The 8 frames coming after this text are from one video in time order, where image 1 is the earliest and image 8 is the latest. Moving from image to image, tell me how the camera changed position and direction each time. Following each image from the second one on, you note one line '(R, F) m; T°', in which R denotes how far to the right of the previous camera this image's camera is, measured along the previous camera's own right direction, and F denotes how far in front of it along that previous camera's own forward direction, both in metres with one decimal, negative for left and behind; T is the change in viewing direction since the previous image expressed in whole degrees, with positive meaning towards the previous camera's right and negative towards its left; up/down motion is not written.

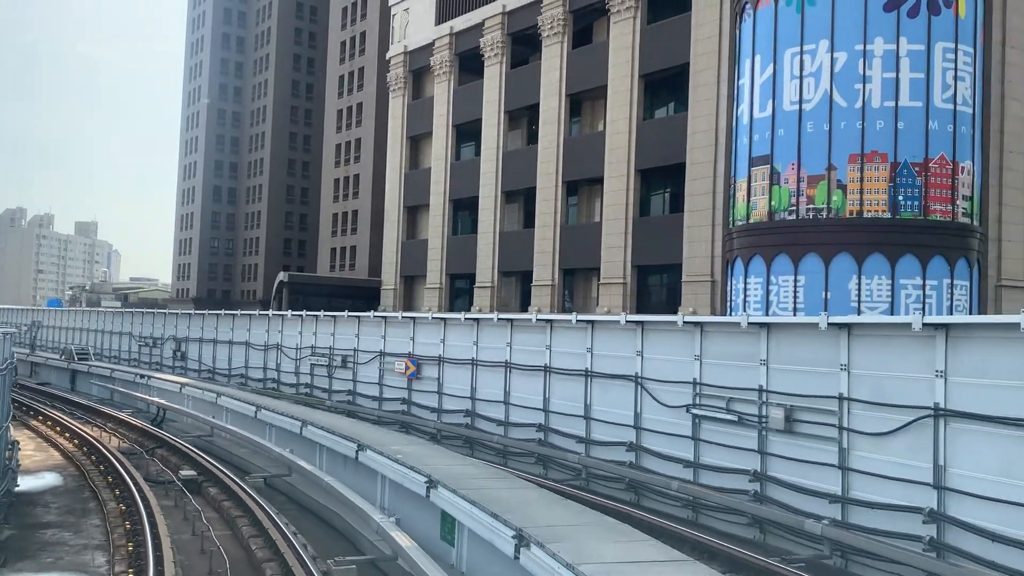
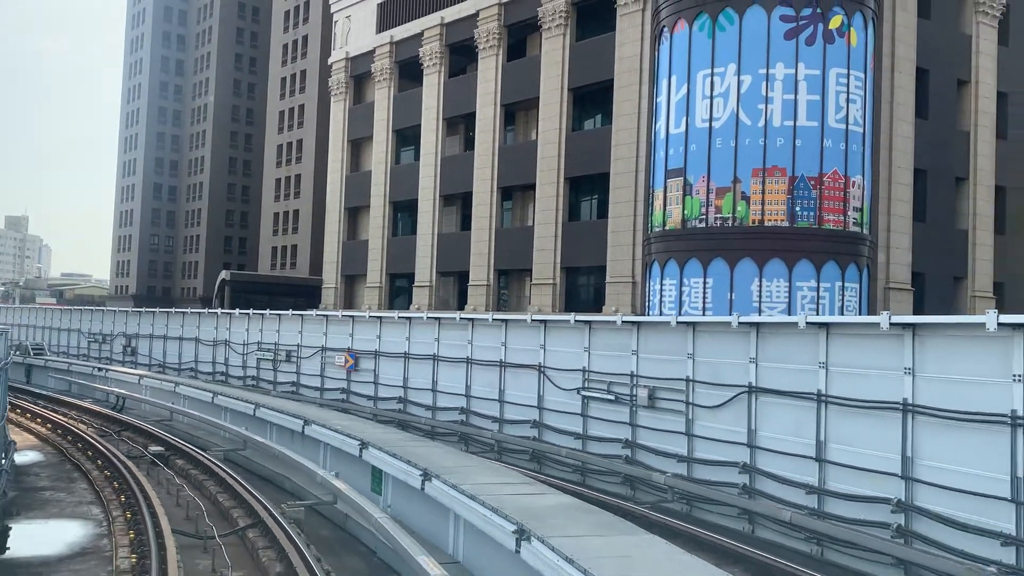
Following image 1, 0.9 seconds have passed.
(-0.3, -0.1) m; +4°
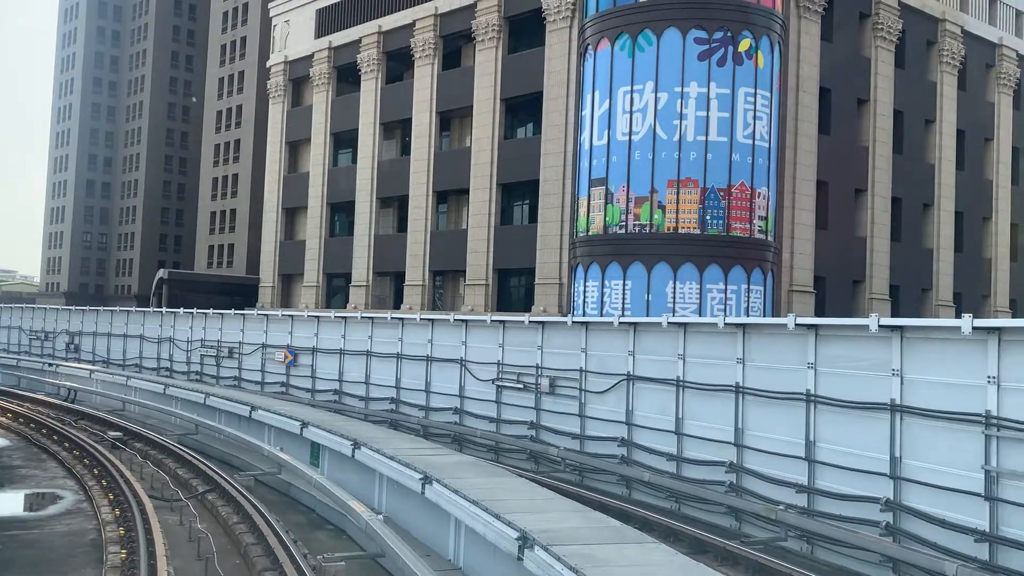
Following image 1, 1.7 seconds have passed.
(+0.2, -1.9) m; +4°
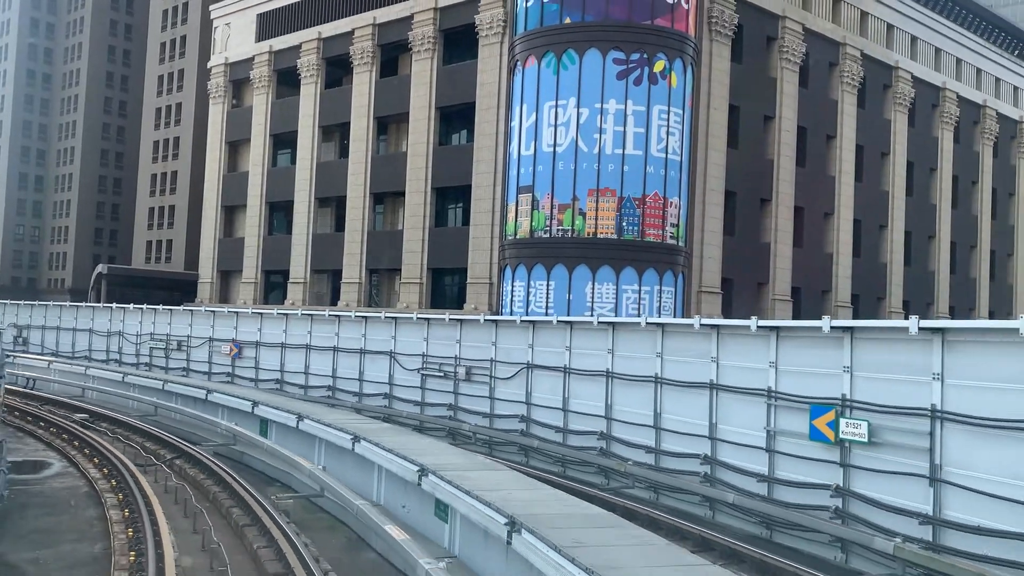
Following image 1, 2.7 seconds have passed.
(+0.3, -2.5) m; +4°
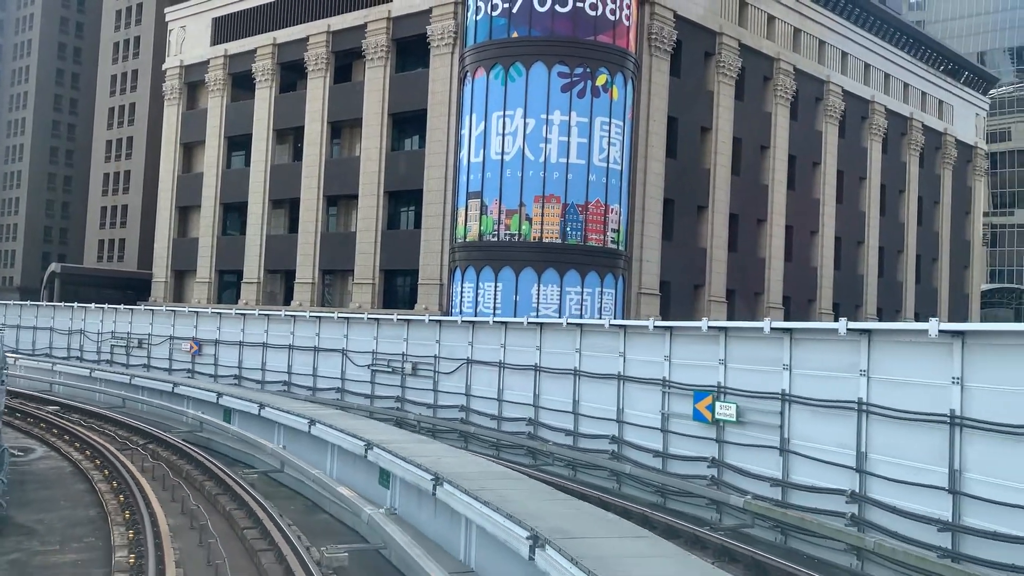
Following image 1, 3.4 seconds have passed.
(-1.5, -1.2) m; +5°
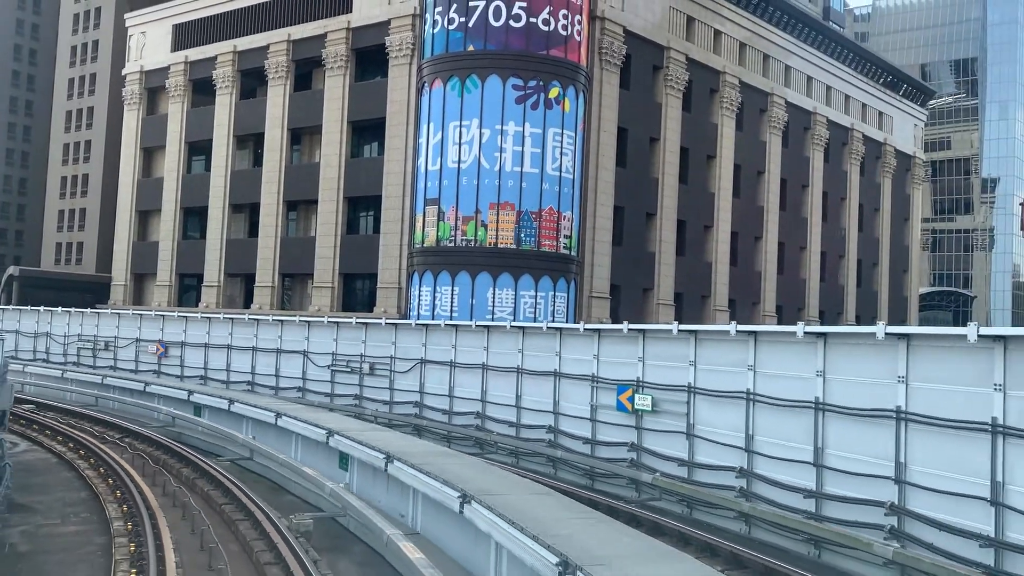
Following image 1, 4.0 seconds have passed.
(+0.2, -1.5) m; +3°
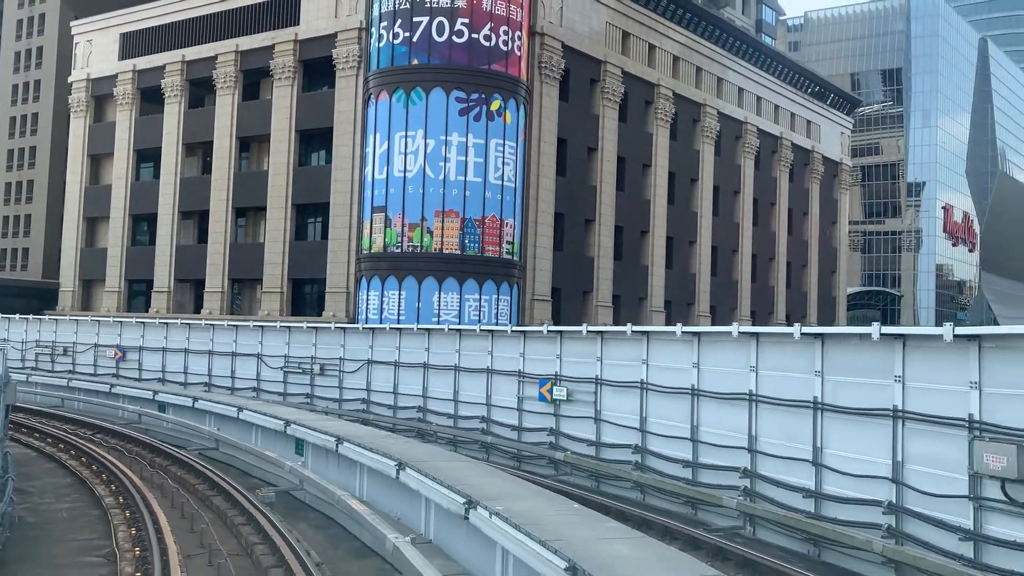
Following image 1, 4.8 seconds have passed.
(+0.2, -1.9) m; +3°
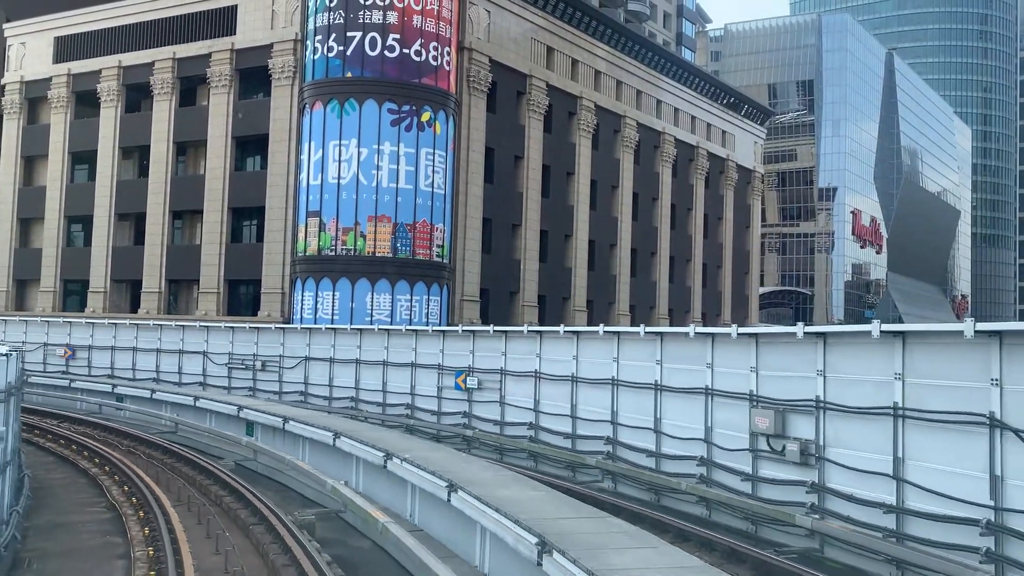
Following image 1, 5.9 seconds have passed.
(+0.3, -2.8) m; +4°
